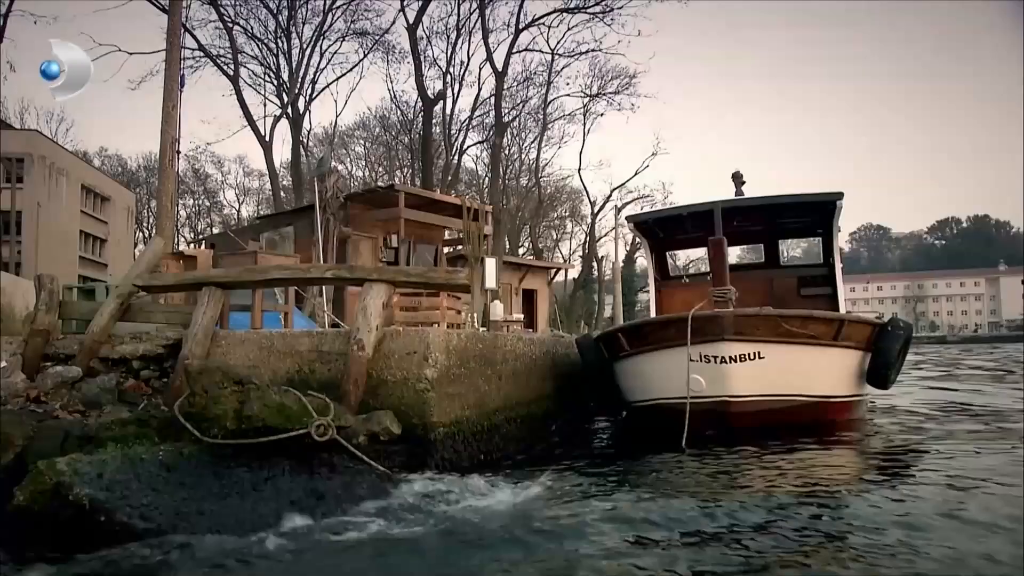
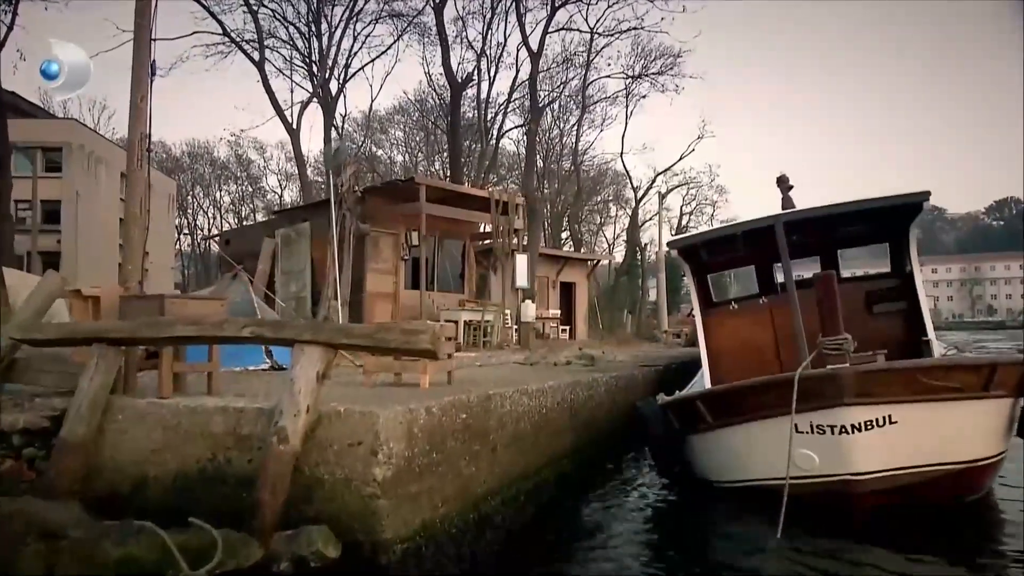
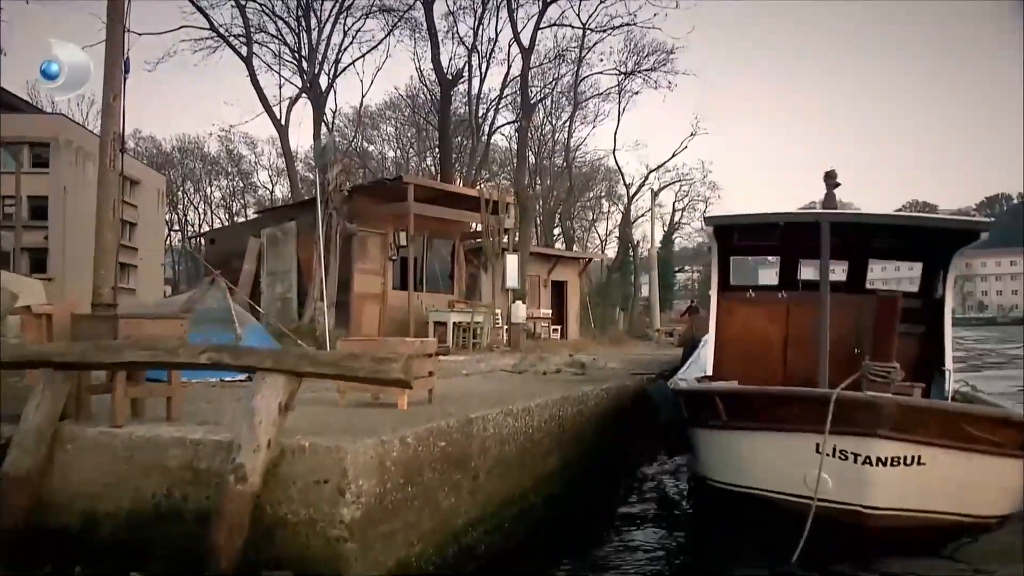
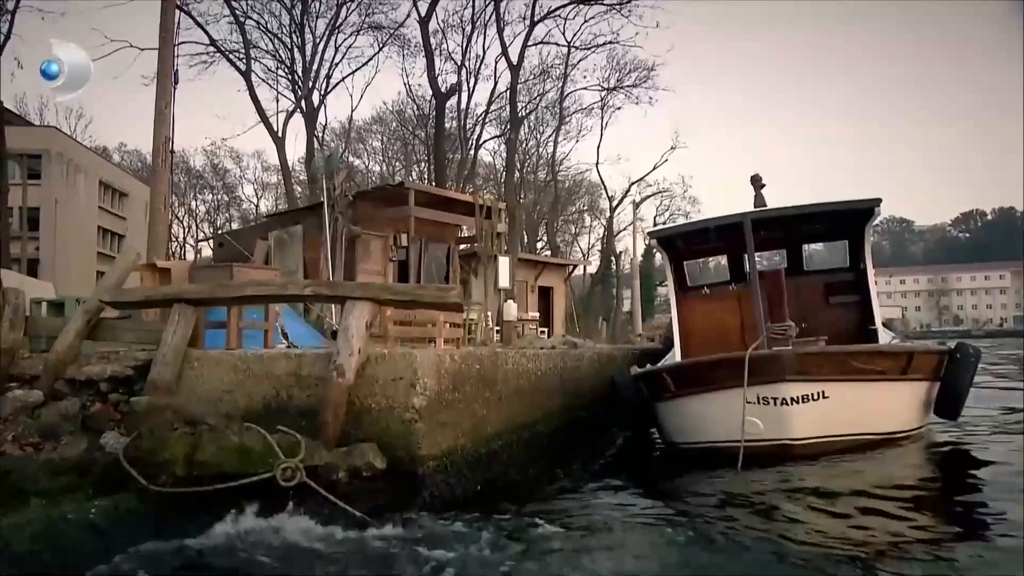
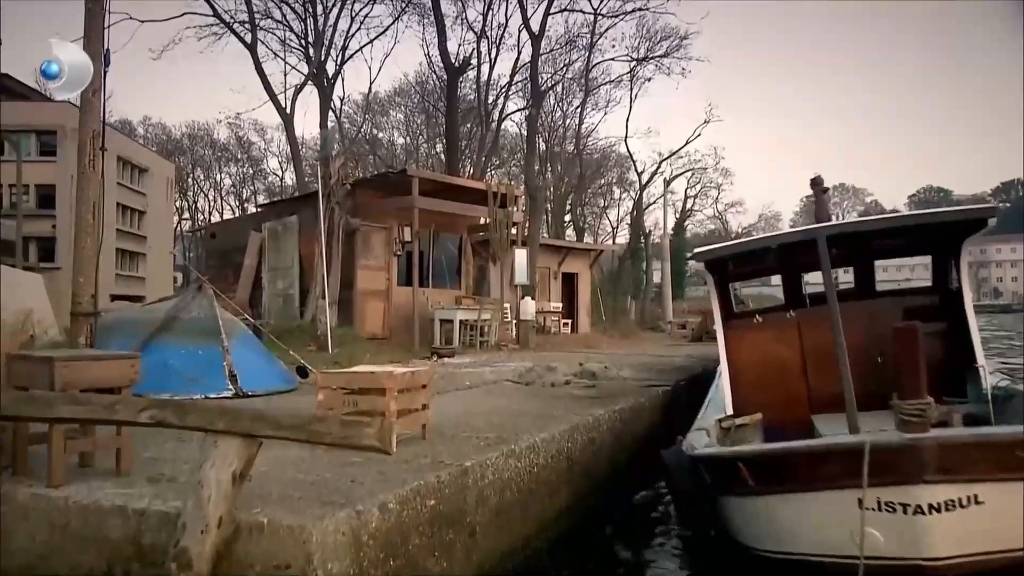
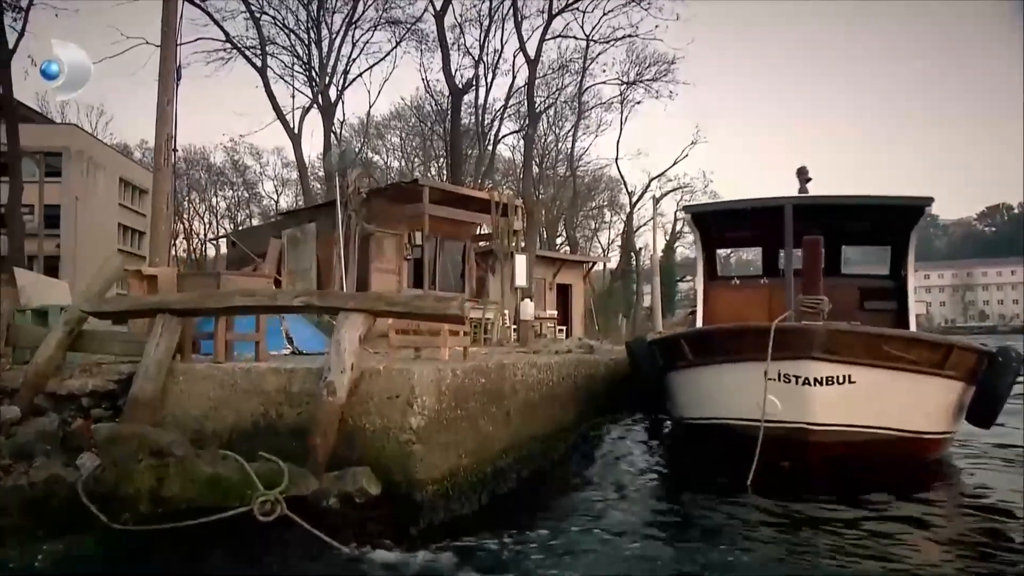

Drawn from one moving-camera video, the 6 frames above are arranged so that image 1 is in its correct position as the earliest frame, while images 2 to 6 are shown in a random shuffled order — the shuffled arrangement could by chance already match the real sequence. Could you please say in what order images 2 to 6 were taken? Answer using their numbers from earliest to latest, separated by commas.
4, 6, 2, 3, 5
